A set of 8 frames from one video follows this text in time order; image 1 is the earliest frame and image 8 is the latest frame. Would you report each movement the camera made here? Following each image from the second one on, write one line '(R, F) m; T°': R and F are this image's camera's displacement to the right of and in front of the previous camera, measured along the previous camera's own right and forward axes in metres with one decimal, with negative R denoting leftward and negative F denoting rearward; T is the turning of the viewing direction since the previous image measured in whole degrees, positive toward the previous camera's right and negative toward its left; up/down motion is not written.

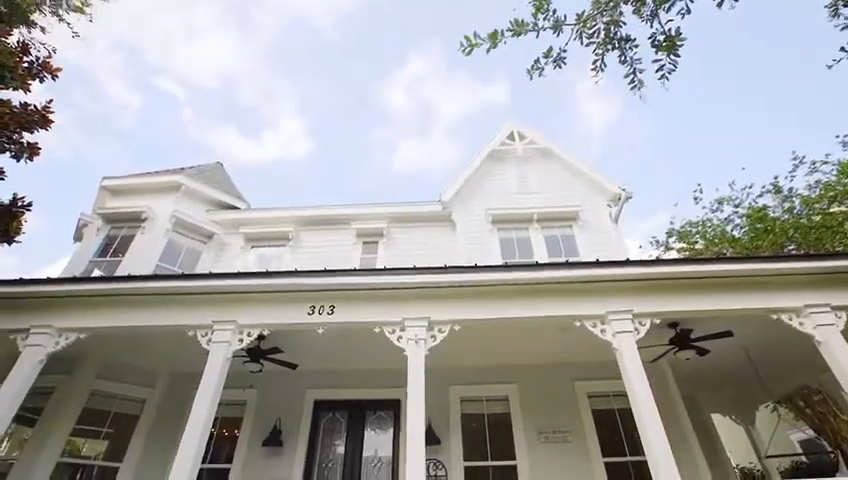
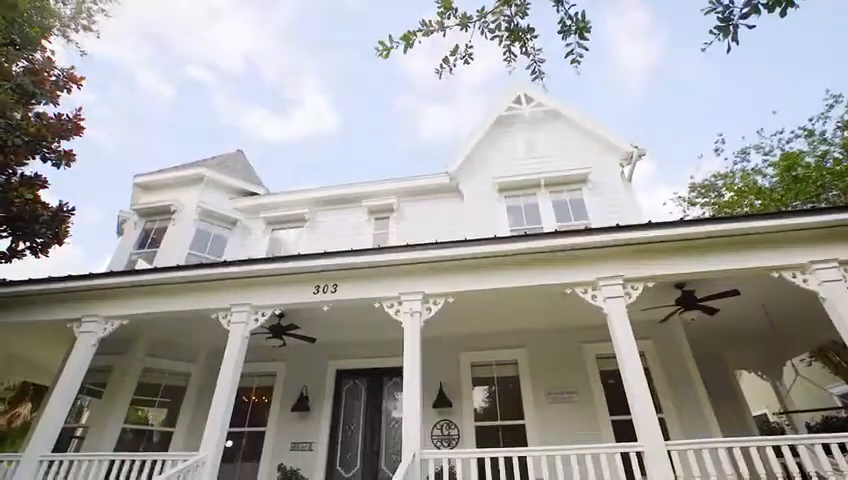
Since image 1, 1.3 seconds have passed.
(+0.6, -0.2) m; -5°
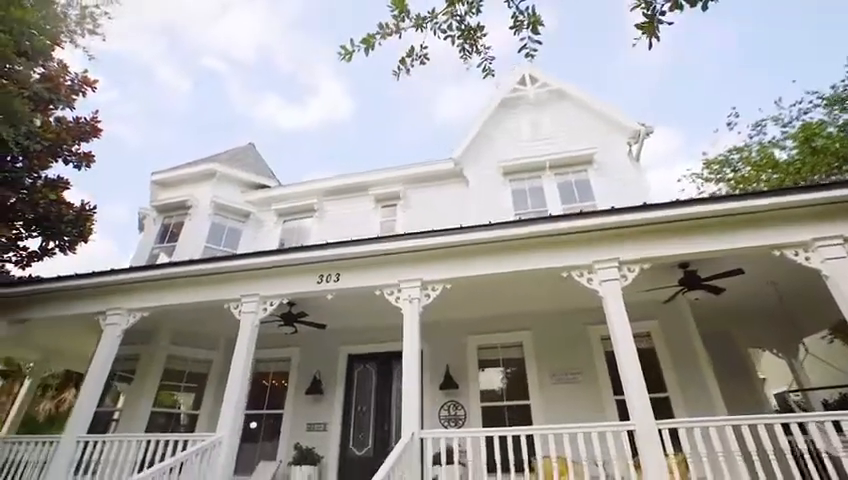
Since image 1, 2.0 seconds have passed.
(+0.3, -0.1) m; -3°
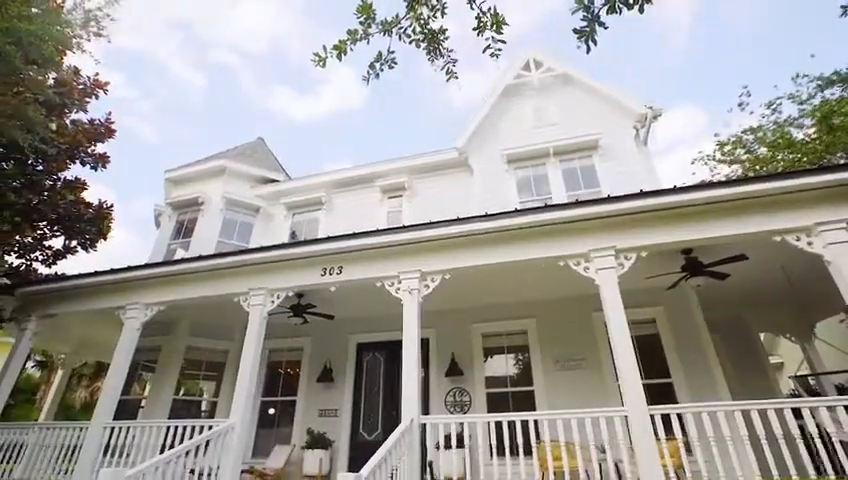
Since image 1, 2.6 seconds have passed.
(+0.2, -0.1) m; -2°
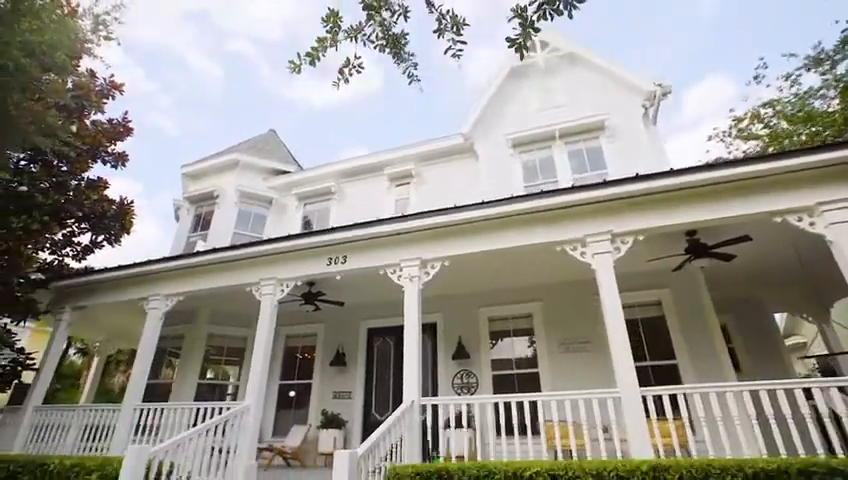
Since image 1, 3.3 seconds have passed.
(+0.3, -0.1) m; -3°
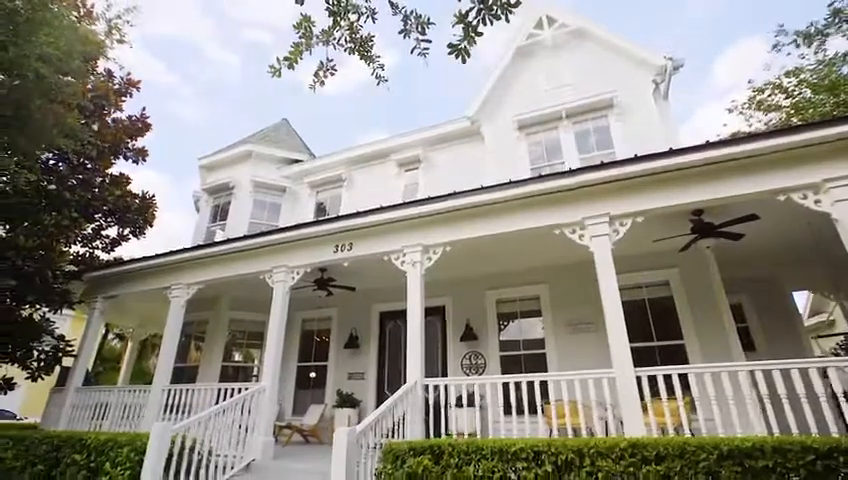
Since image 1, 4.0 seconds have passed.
(+0.3, -0.1) m; -3°
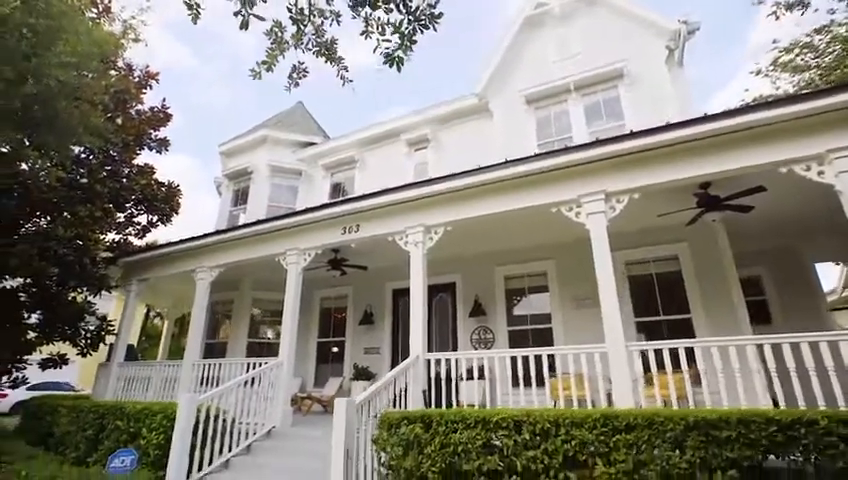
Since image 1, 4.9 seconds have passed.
(+0.3, -0.2) m; -4°
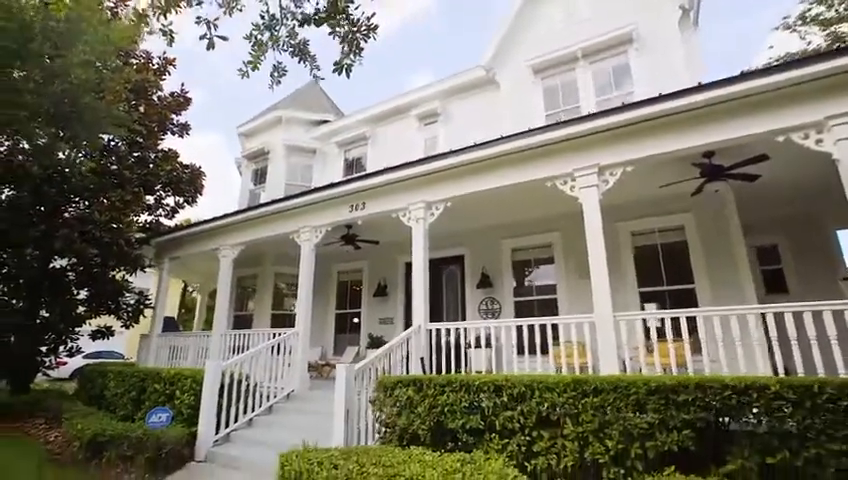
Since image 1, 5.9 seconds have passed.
(+0.4, -0.2) m; -4°
